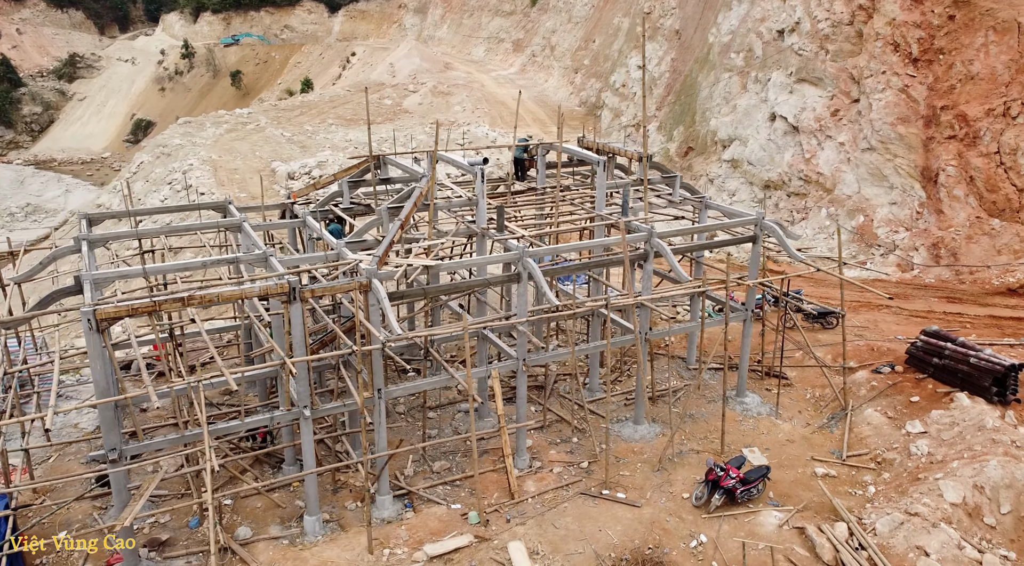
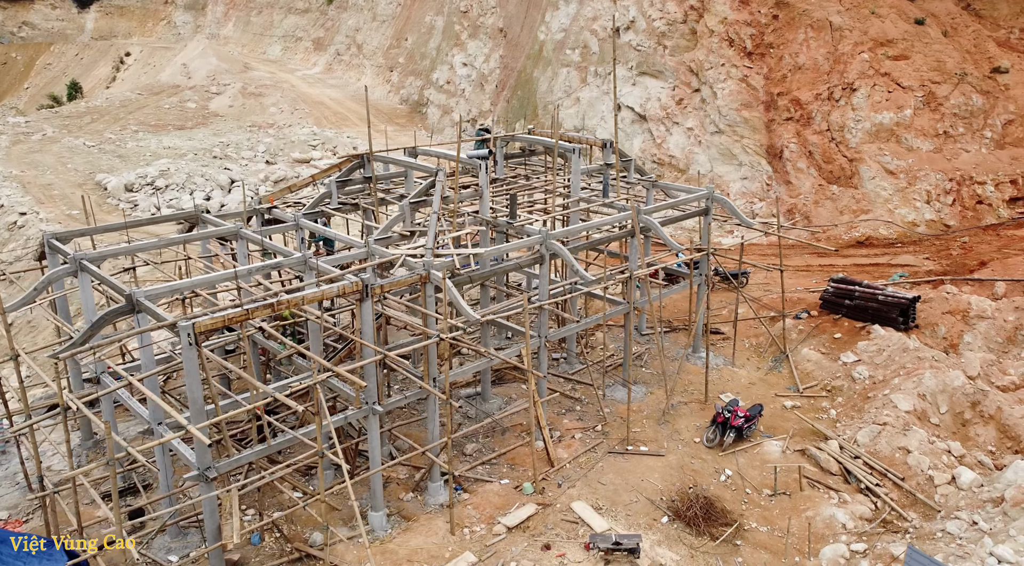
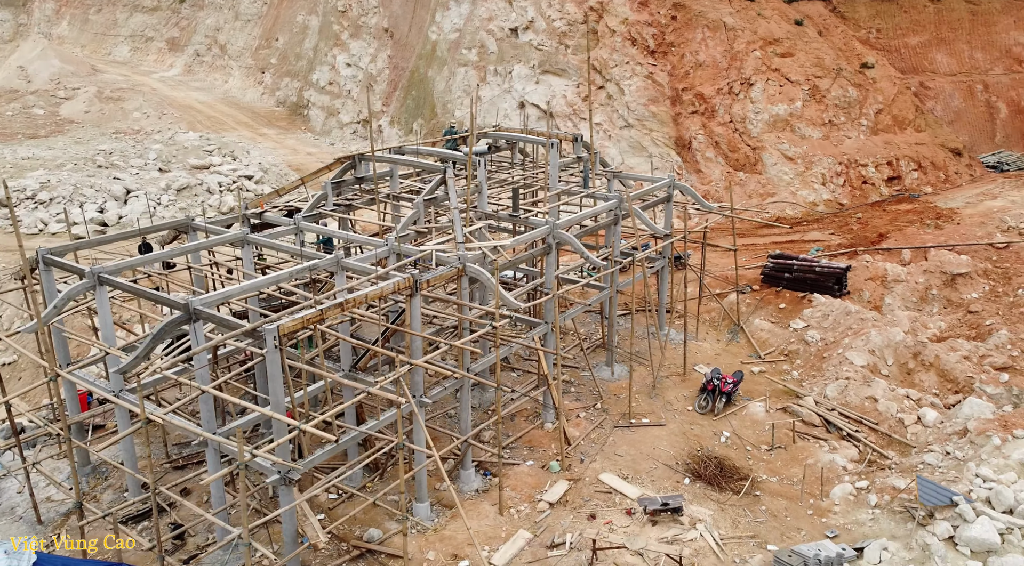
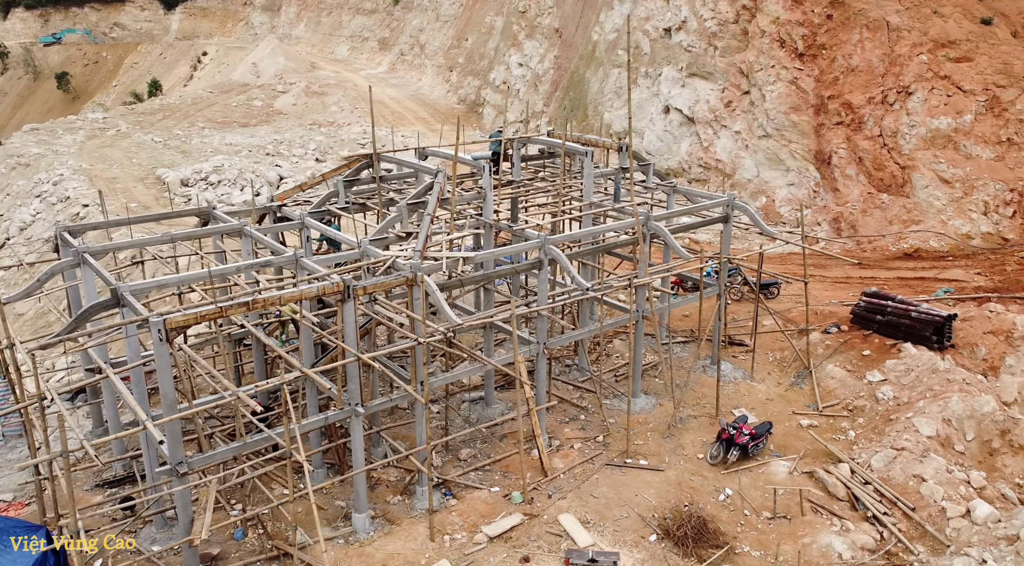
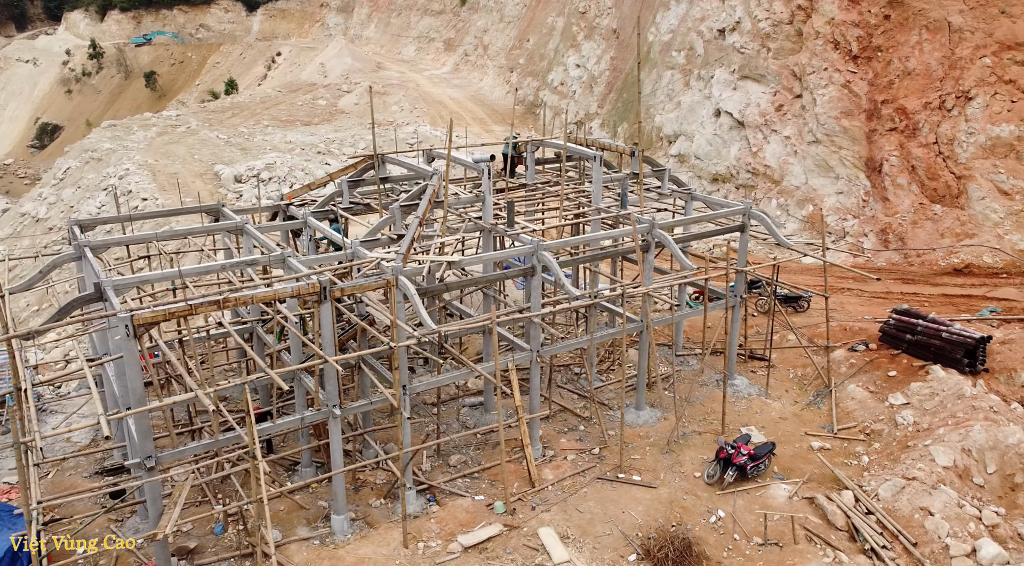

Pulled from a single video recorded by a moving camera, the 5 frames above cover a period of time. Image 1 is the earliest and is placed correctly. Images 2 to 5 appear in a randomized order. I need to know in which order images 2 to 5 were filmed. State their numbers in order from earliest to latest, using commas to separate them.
5, 4, 2, 3
